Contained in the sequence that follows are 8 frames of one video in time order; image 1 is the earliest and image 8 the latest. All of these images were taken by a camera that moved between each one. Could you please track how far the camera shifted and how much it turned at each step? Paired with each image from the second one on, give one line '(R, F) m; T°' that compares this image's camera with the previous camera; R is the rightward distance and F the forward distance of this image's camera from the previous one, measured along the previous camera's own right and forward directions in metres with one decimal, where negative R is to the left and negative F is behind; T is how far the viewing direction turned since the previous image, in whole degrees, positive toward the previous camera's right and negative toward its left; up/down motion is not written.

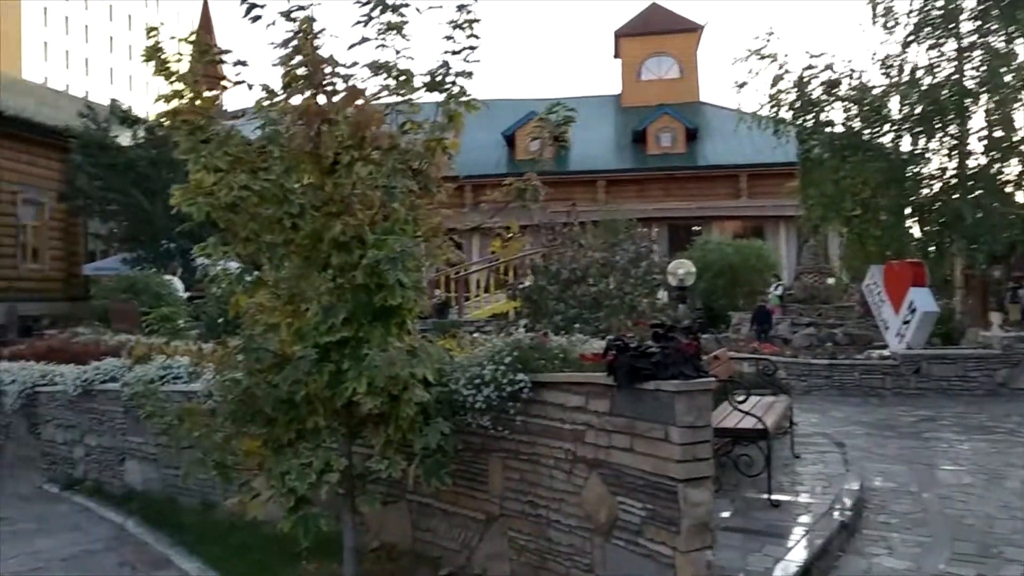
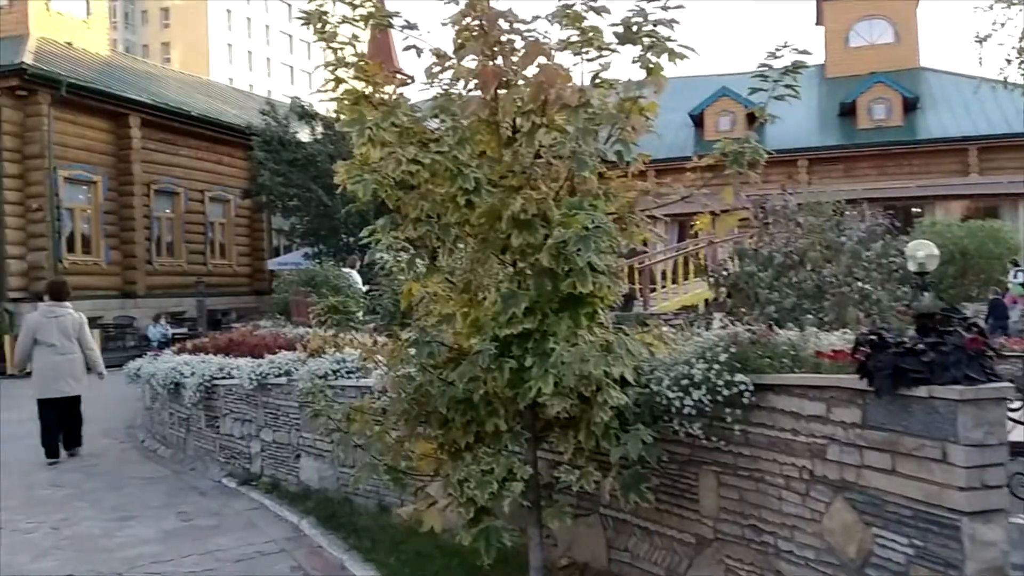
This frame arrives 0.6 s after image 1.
(-0.2, +0.6) m; -10°
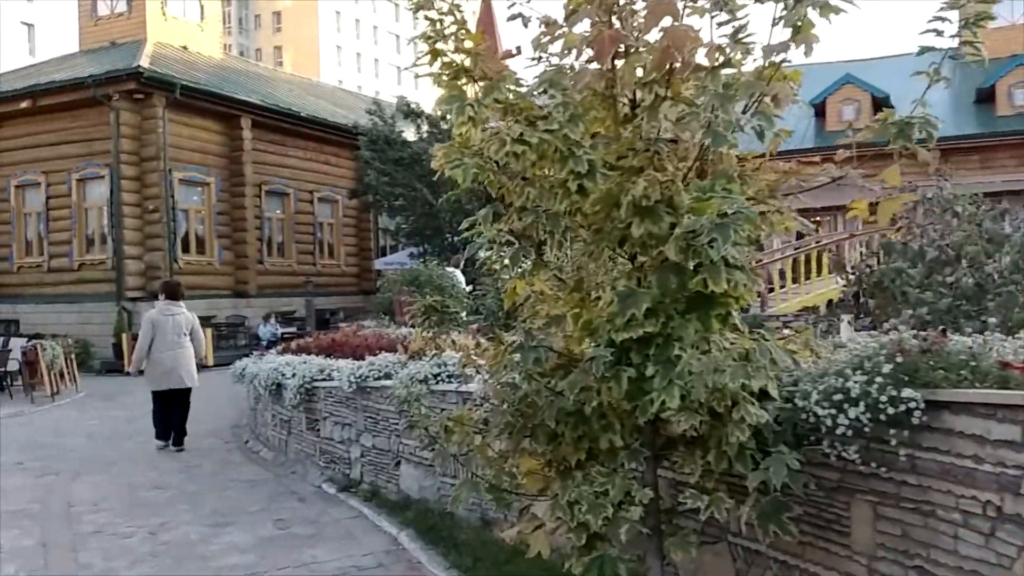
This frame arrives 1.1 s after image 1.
(0.0, +0.5) m; -6°
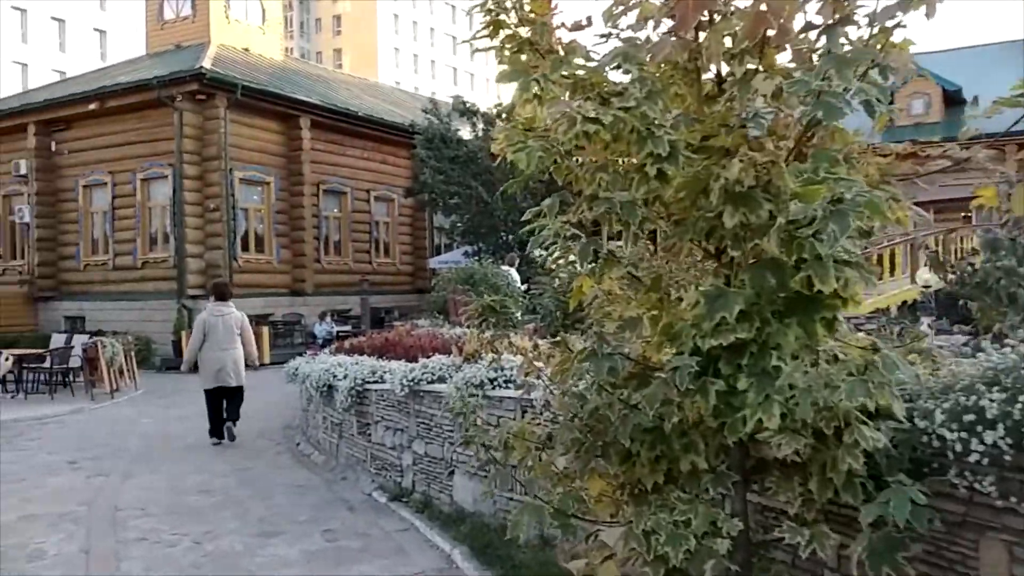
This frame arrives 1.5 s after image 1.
(0.0, +0.4) m; -3°
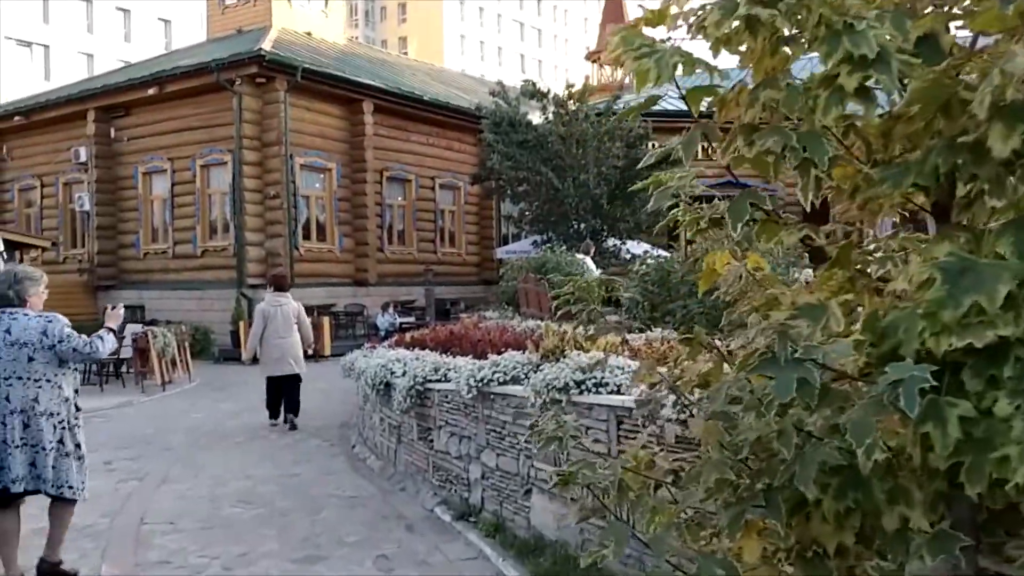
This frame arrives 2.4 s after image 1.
(-0.1, +1.0) m; -4°
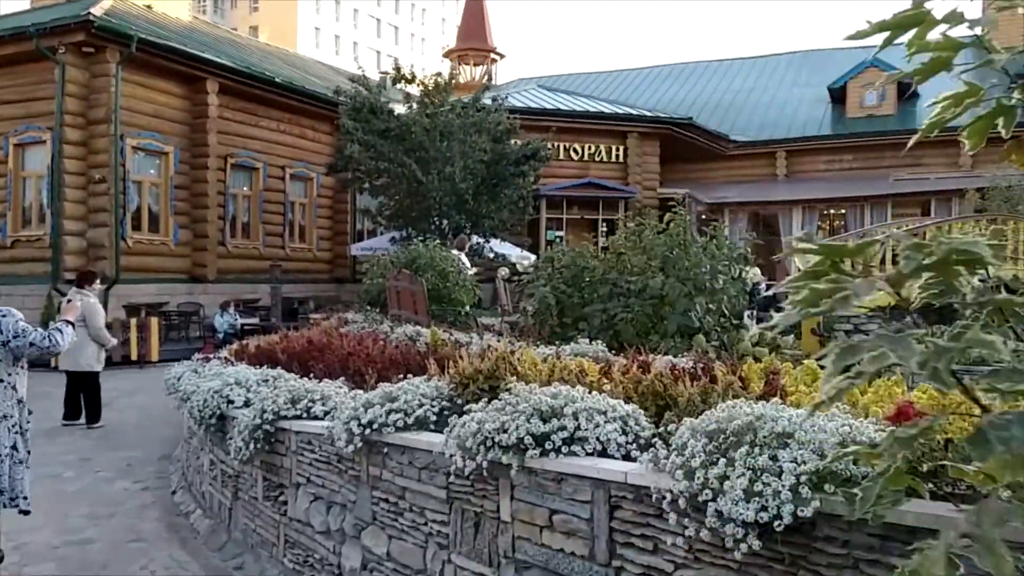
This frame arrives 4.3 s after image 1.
(-0.2, +2.0) m; +9°
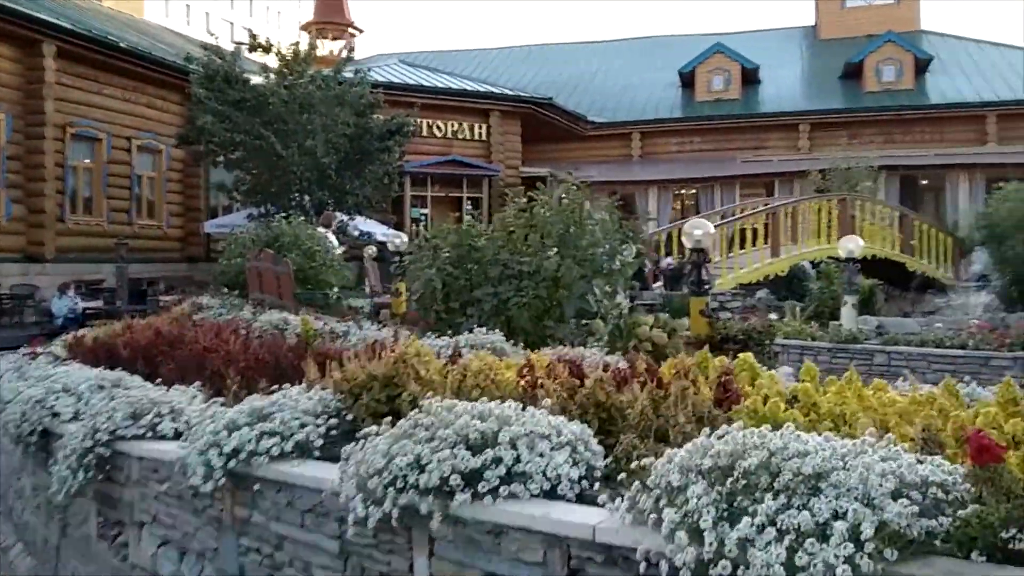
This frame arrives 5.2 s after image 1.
(-0.1, +0.7) m; +8°
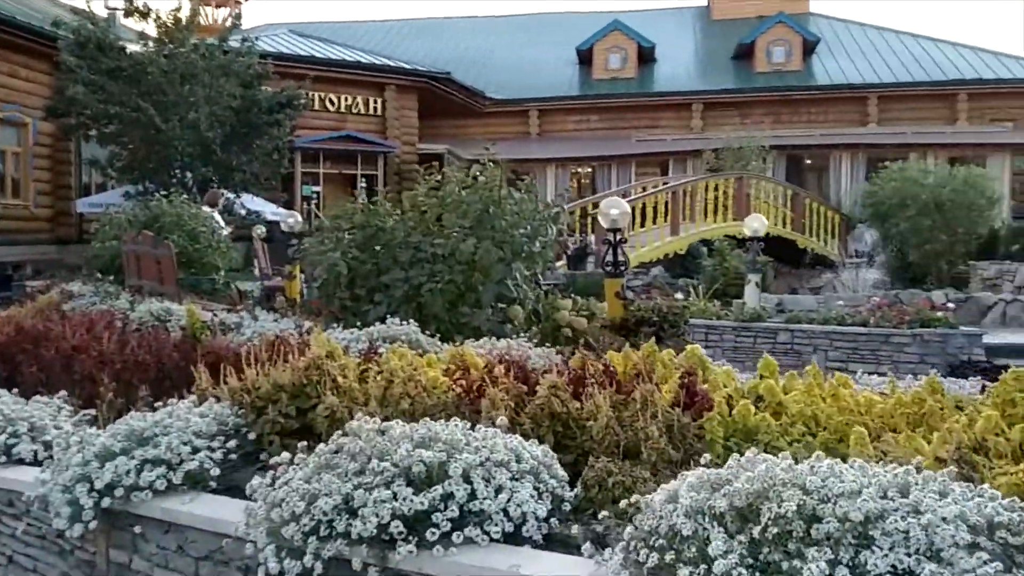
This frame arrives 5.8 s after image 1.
(-0.1, +0.5) m; +6°
